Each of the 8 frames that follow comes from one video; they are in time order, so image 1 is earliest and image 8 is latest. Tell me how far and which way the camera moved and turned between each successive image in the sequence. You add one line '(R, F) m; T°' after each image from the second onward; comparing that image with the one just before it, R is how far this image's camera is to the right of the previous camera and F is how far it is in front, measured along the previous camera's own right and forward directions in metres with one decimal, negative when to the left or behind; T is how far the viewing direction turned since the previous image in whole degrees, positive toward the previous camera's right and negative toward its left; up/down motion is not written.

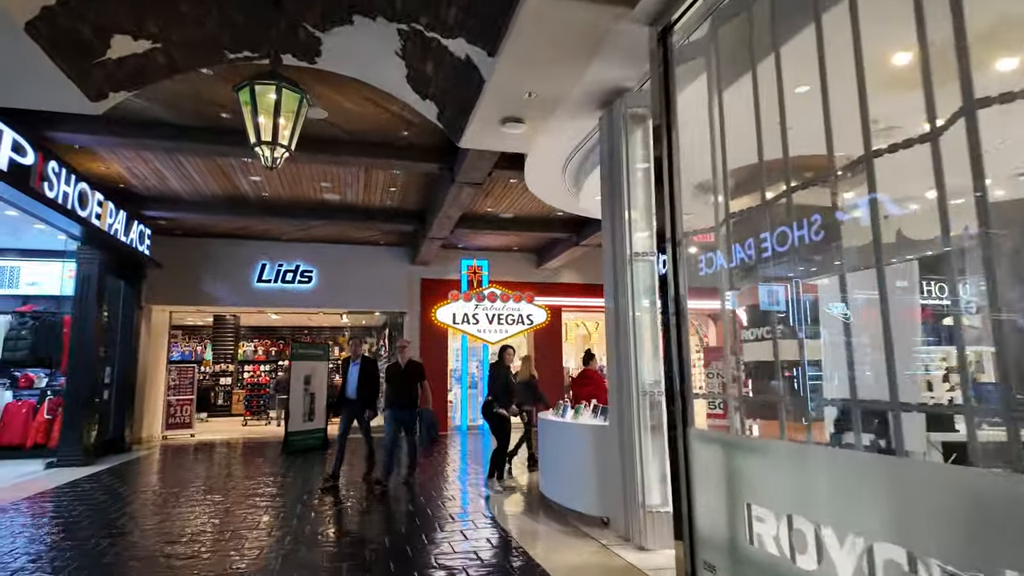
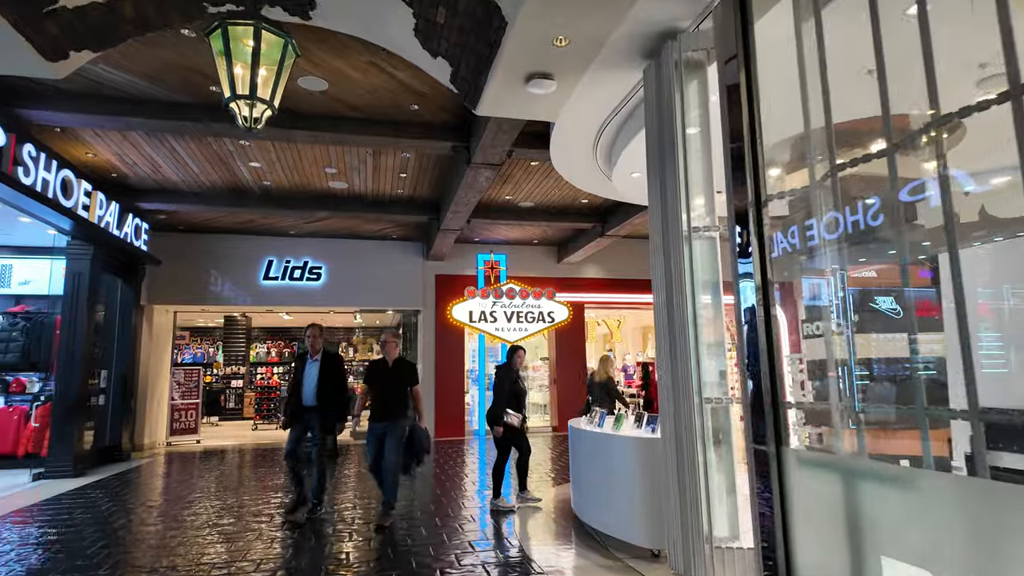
(-0.1, +0.7) m; -2°
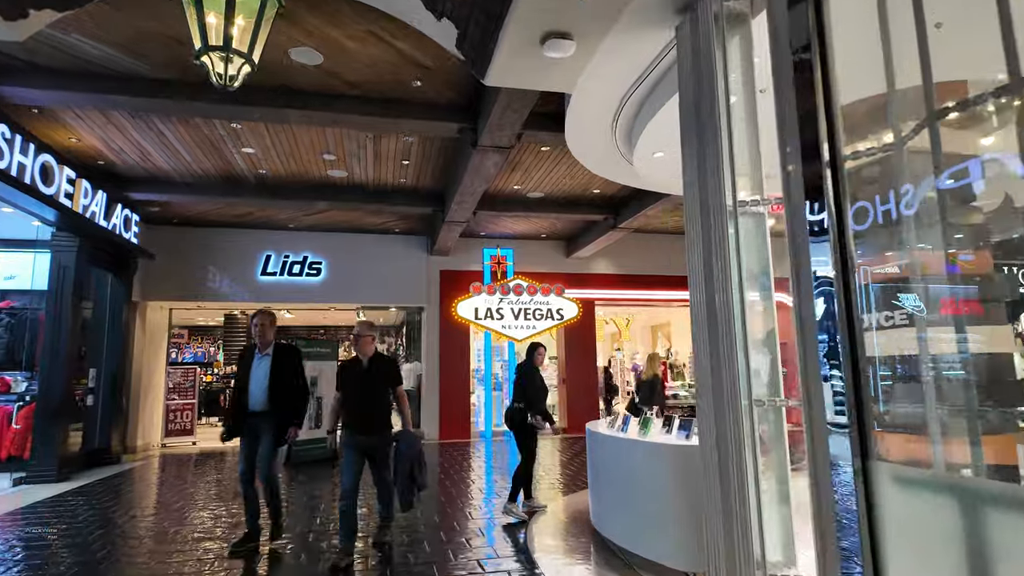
(-0.1, +0.4) m; 0°
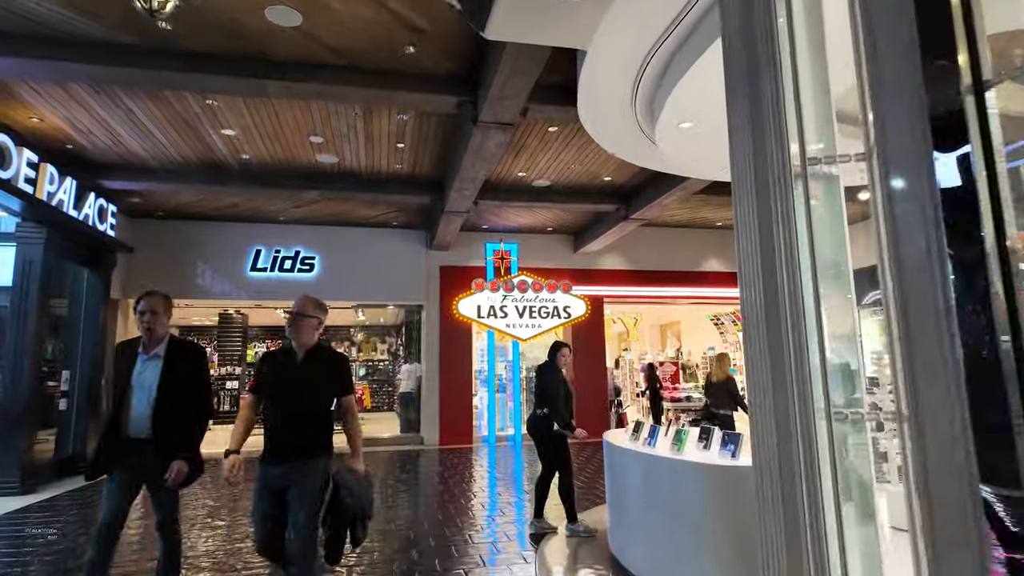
(0.0, +0.6) m; 0°
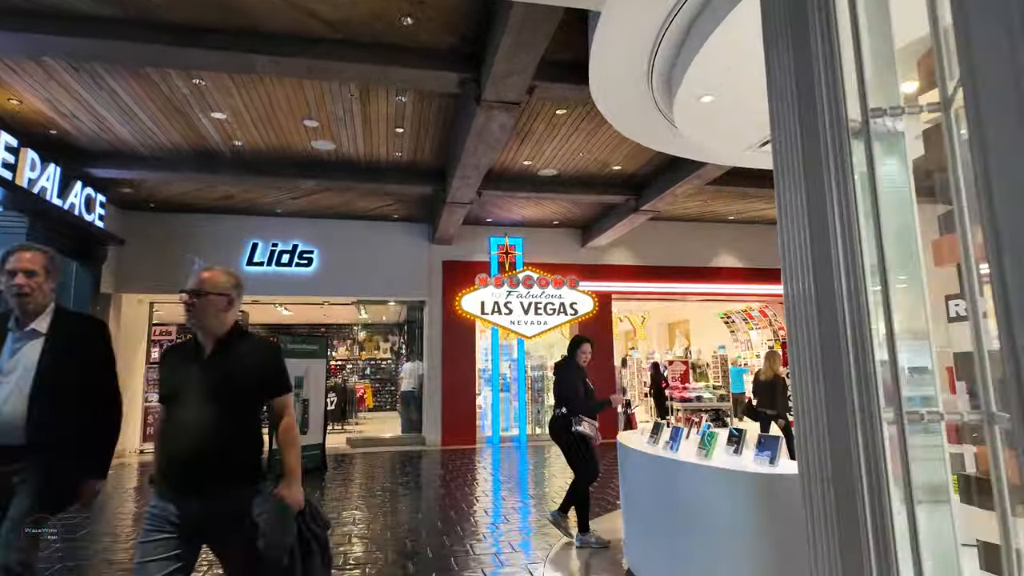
(0.0, +0.3) m; 0°
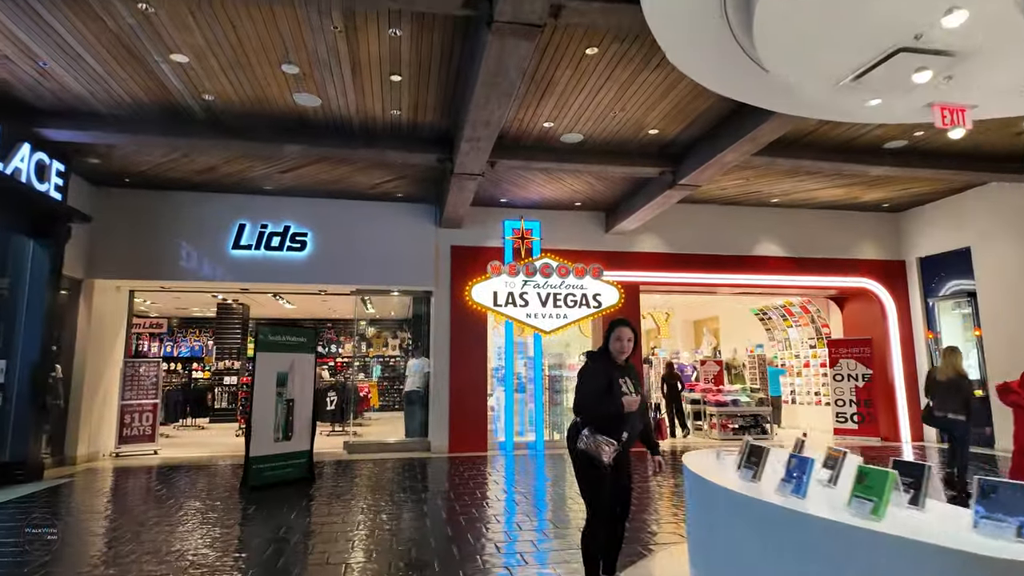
(0.0, +1.0) m; -1°
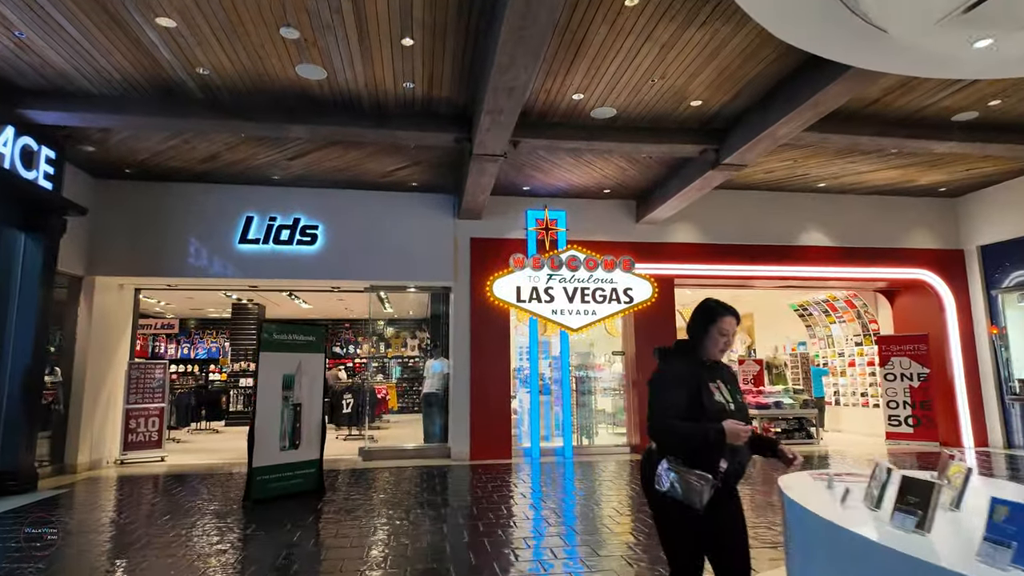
(-0.1, +0.6) m; -2°
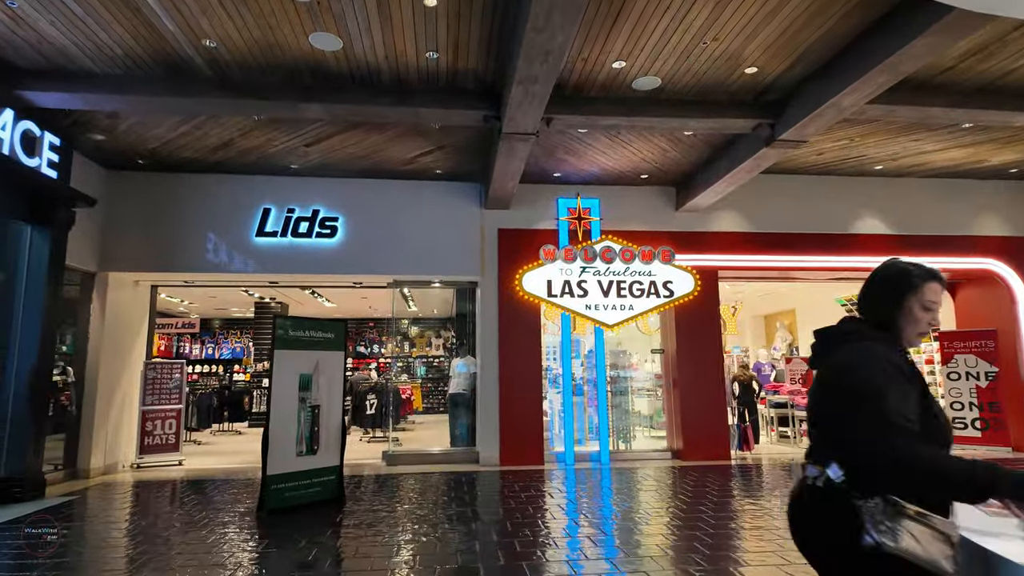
(-0.1, +0.5) m; -2°
